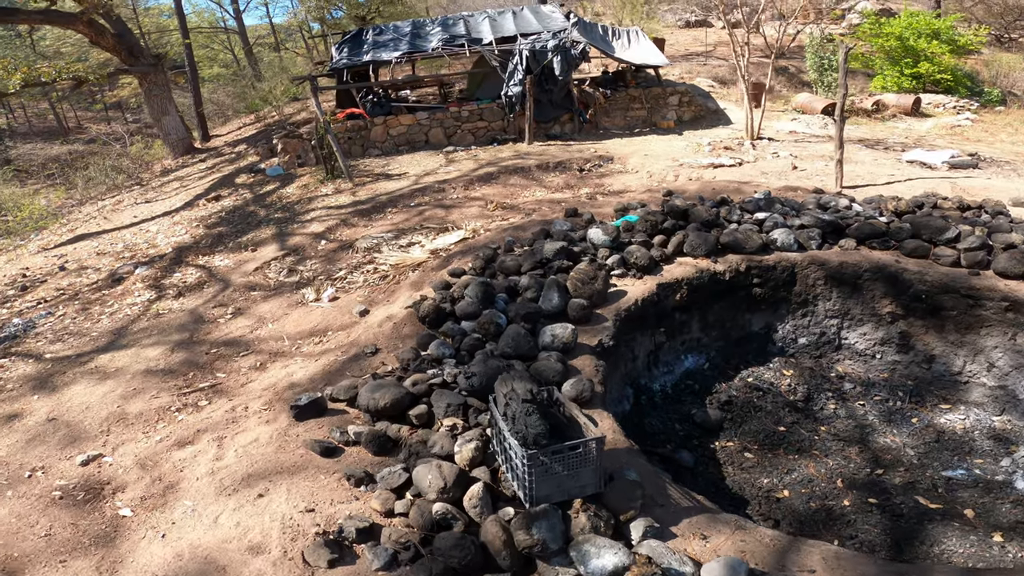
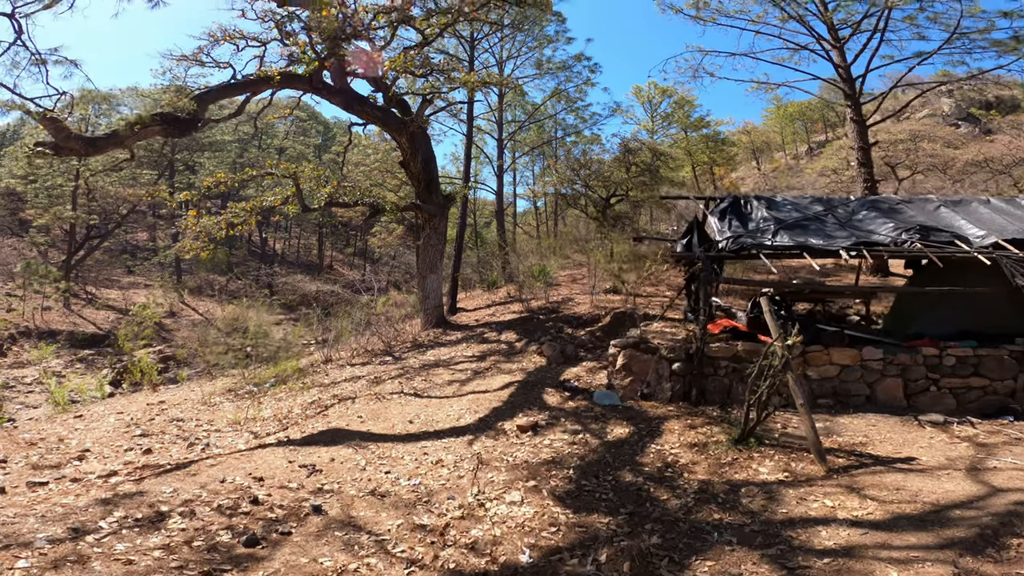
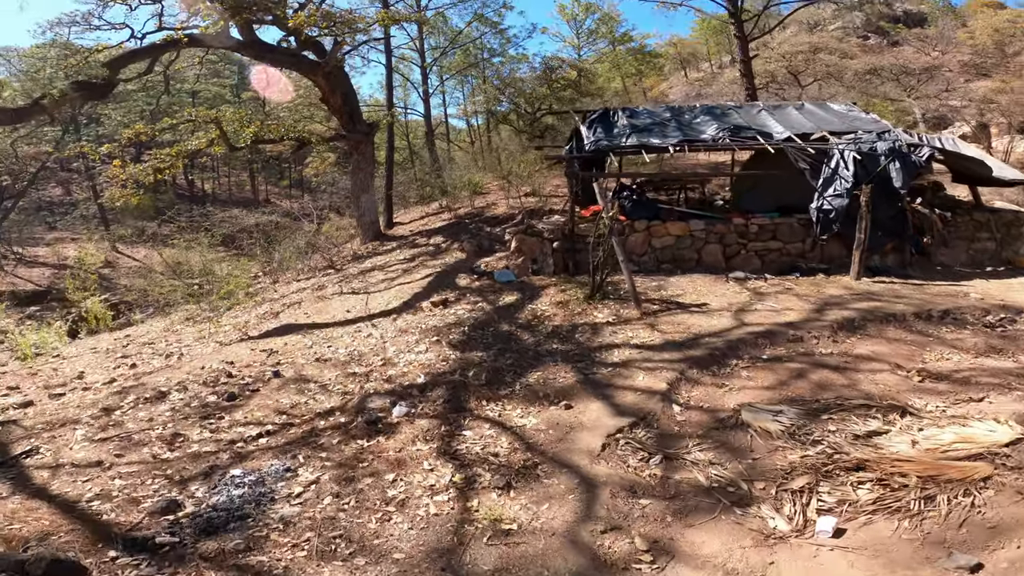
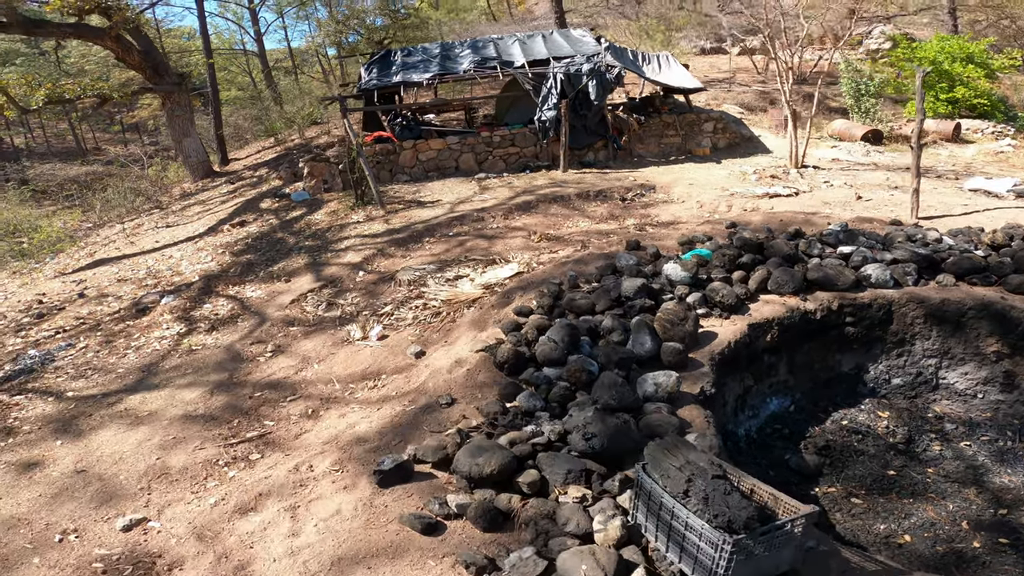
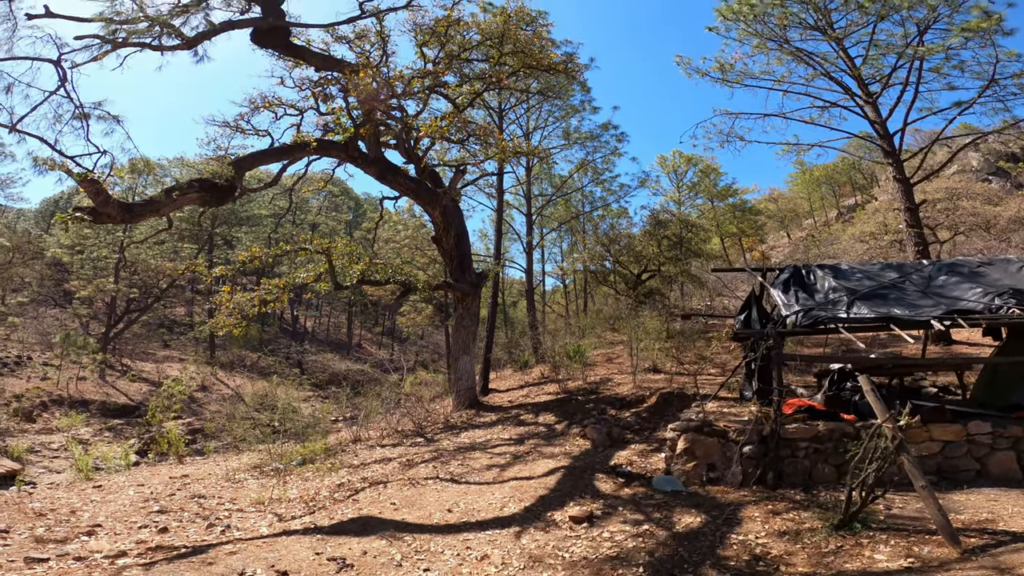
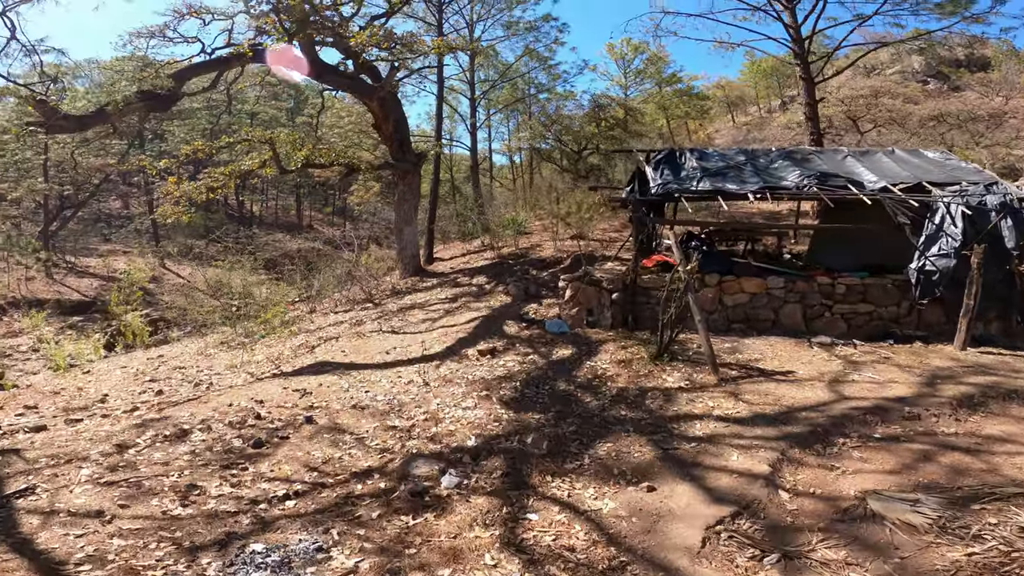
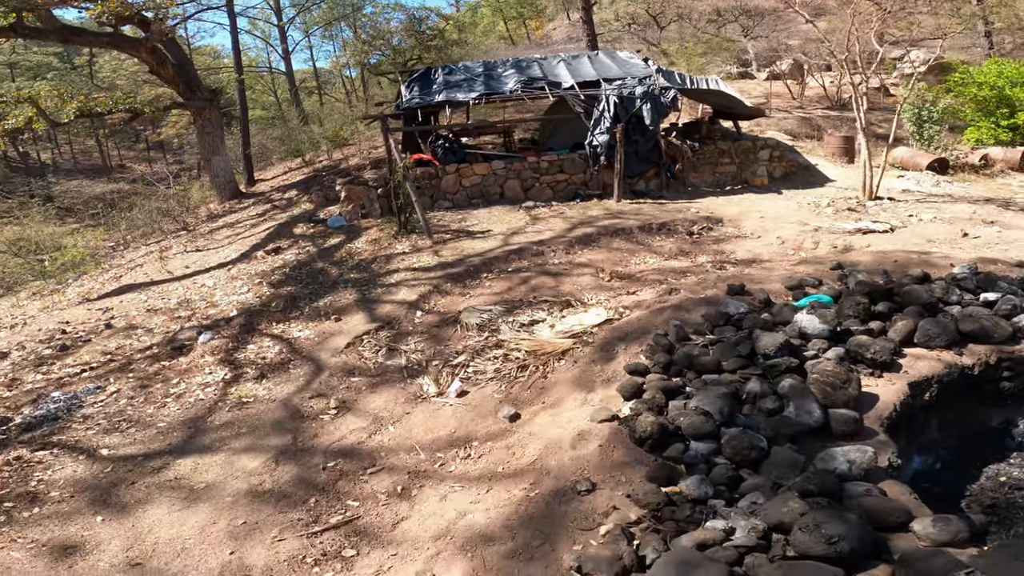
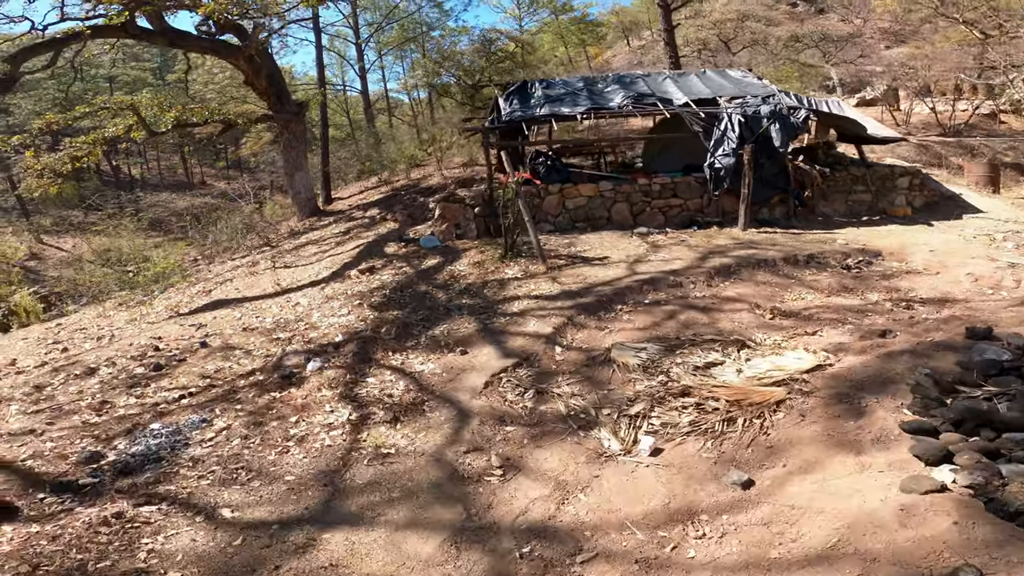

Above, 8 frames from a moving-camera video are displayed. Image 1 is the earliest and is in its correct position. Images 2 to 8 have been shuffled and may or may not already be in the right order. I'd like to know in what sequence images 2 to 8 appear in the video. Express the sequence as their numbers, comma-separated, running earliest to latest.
4, 7, 8, 3, 6, 2, 5
